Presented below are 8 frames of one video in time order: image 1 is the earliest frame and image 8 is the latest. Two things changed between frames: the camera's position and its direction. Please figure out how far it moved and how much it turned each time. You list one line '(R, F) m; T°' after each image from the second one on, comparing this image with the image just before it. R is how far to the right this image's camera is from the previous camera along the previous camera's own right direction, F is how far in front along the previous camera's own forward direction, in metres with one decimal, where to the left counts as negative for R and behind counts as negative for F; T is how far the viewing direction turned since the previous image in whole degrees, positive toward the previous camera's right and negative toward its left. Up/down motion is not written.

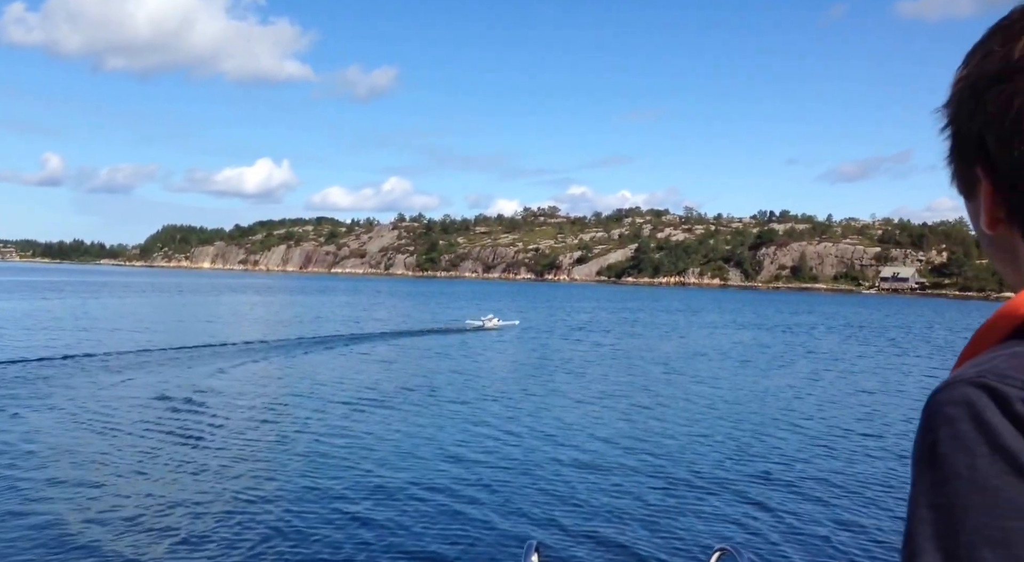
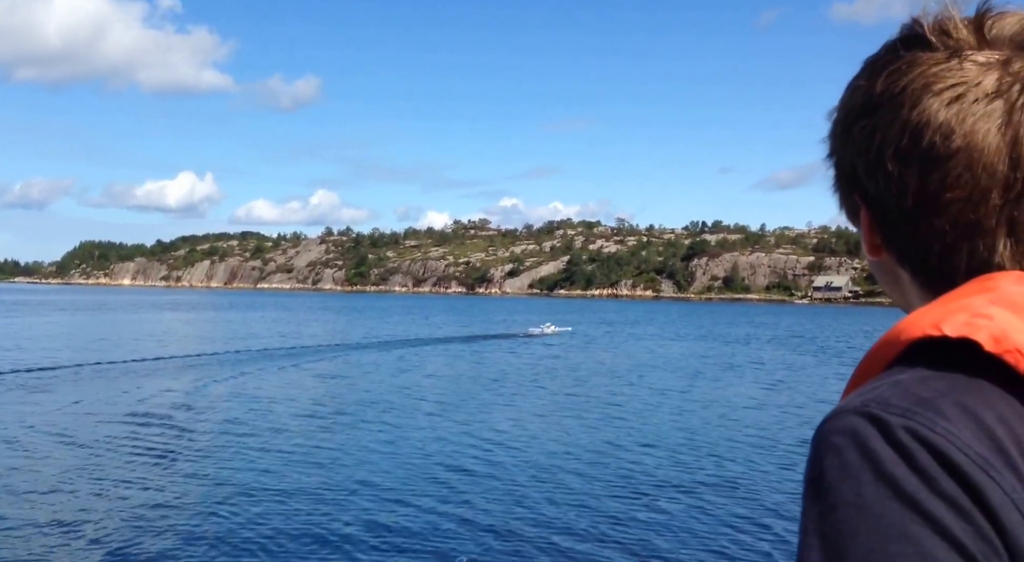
(-0.3, +0.7) m; +4°
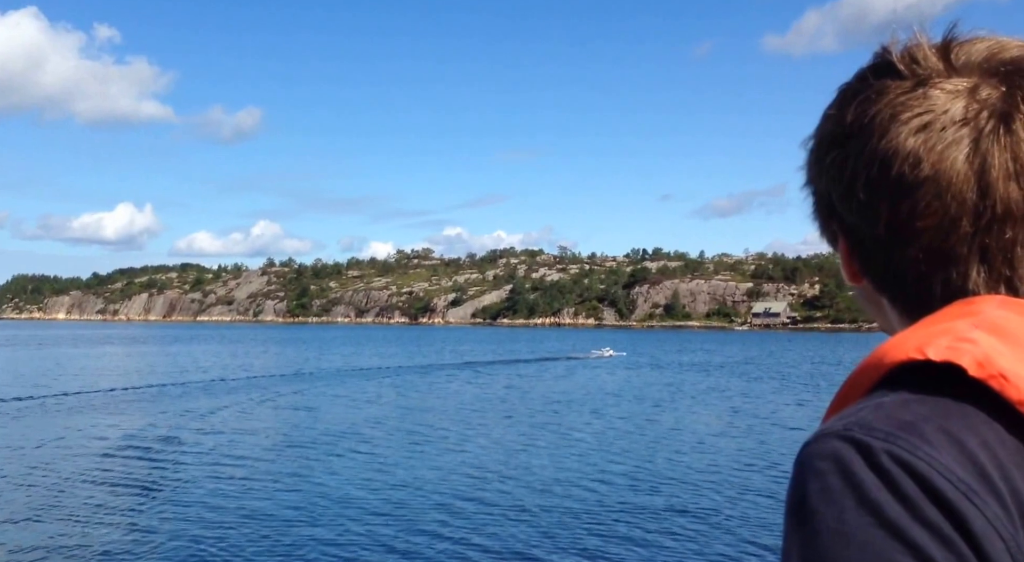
(-1.5, -0.3) m; +5°
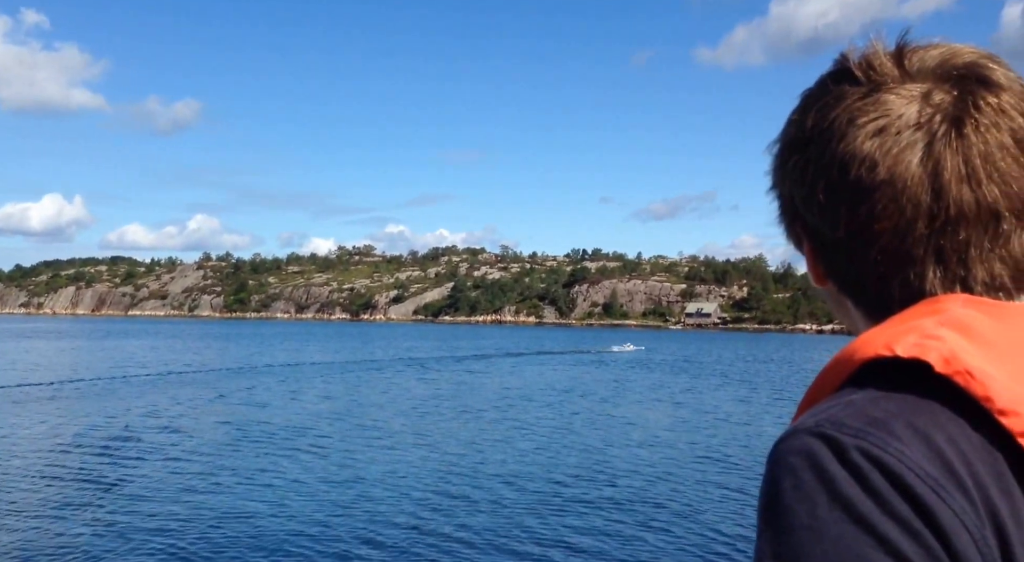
(-1.6, -0.3) m; +5°
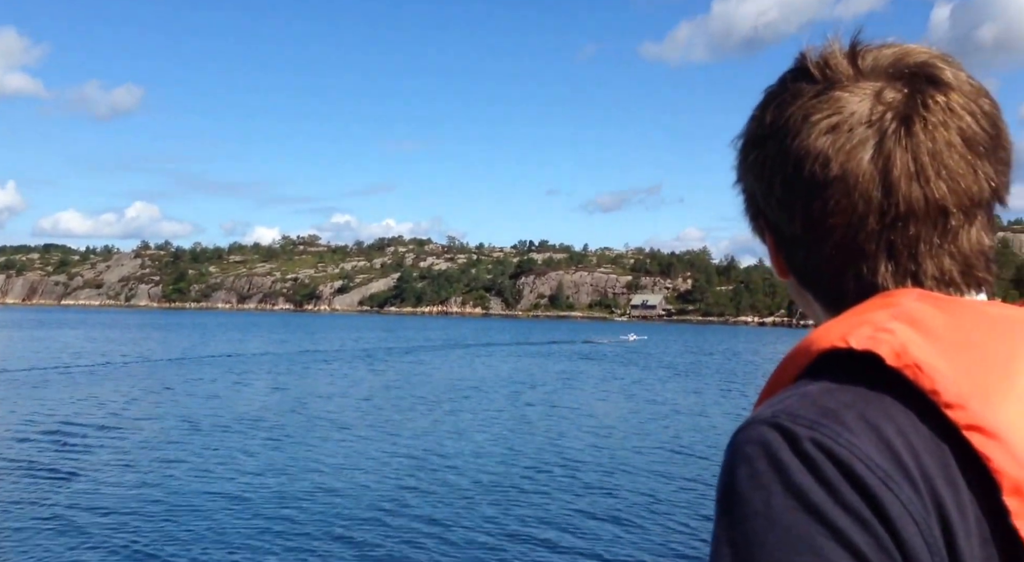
(-0.6, +0.1) m; +4°
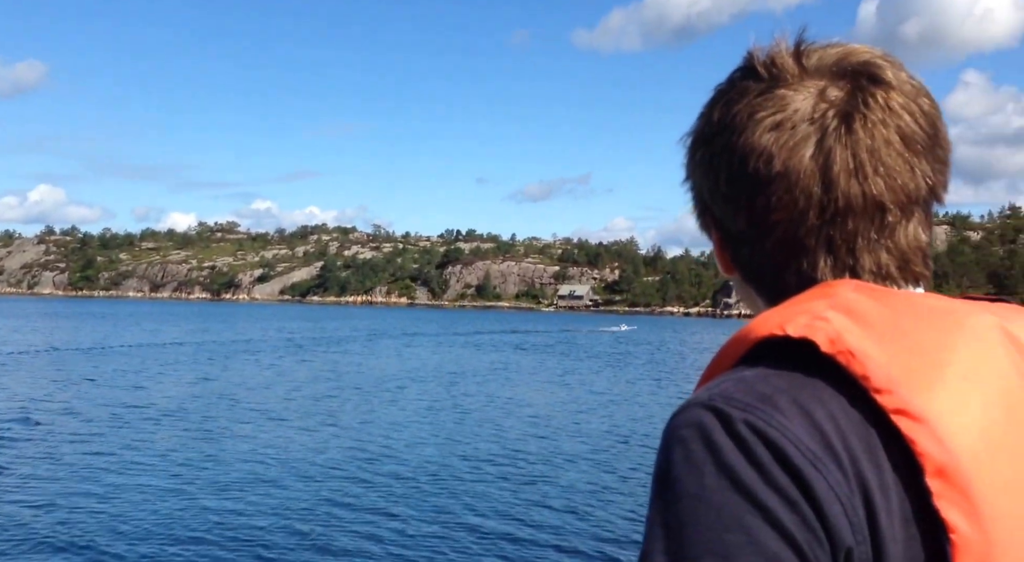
(-0.7, +0.8) m; +5°
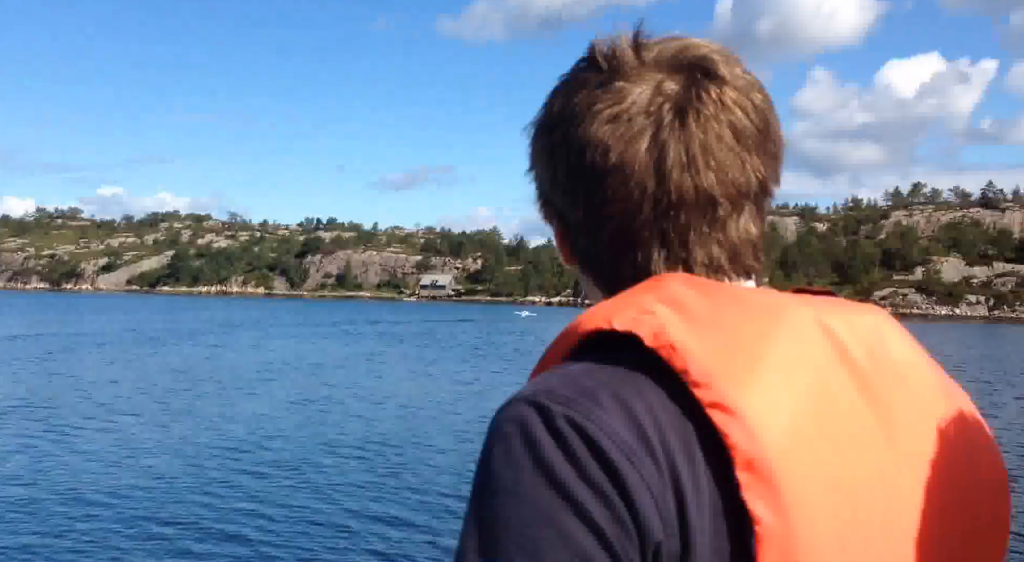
(+0.7, +0.4) m; +7°
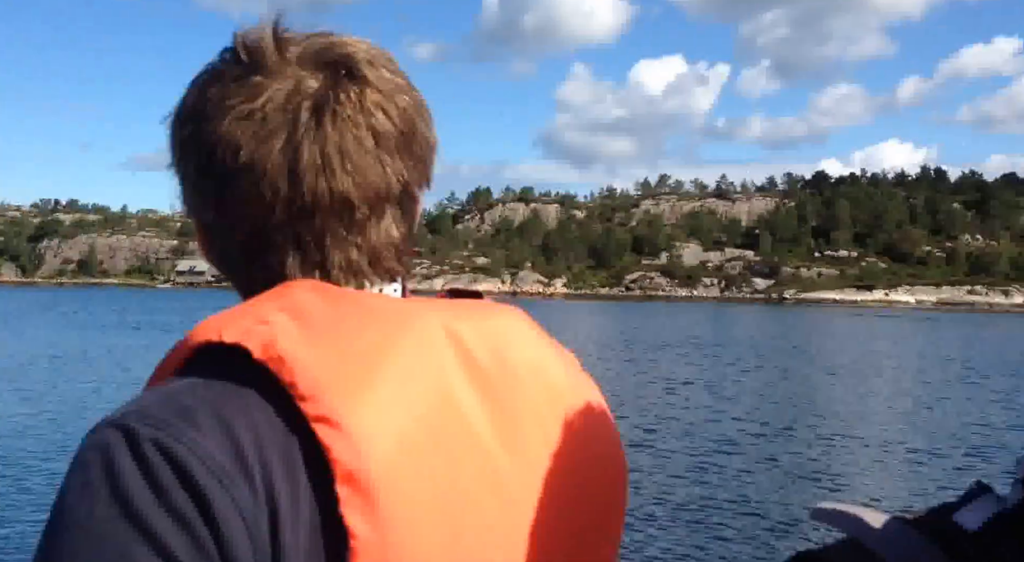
(+3.5, -2.2) m; +10°
